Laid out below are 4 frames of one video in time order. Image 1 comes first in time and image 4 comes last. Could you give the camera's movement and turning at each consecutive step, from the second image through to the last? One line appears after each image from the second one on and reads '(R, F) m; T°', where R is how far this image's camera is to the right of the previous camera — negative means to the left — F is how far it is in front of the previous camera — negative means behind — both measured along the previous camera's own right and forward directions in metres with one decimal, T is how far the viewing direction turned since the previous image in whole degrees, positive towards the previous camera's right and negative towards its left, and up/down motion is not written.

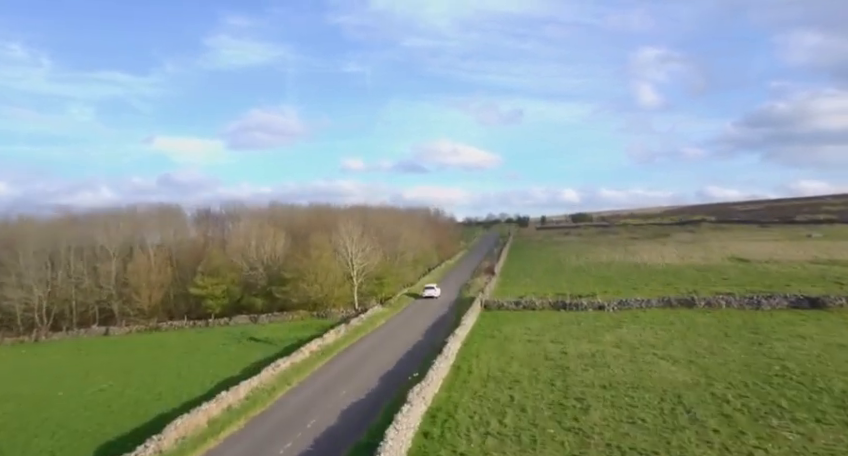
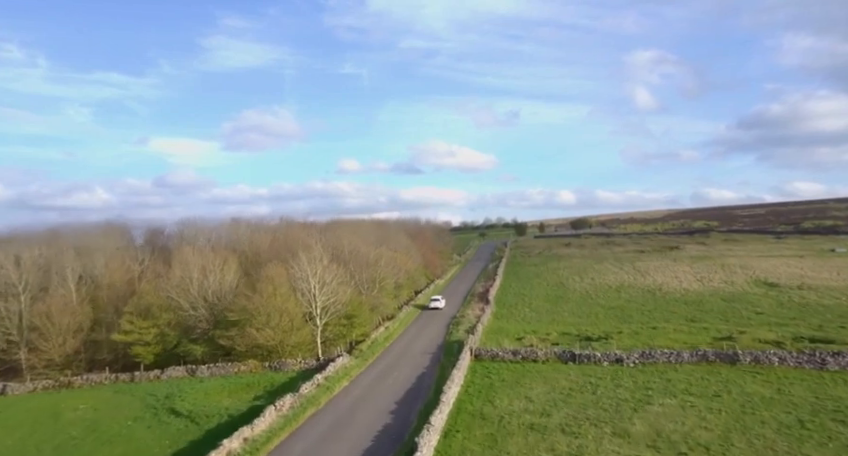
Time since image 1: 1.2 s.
(+1.2, +9.2) m; 0°
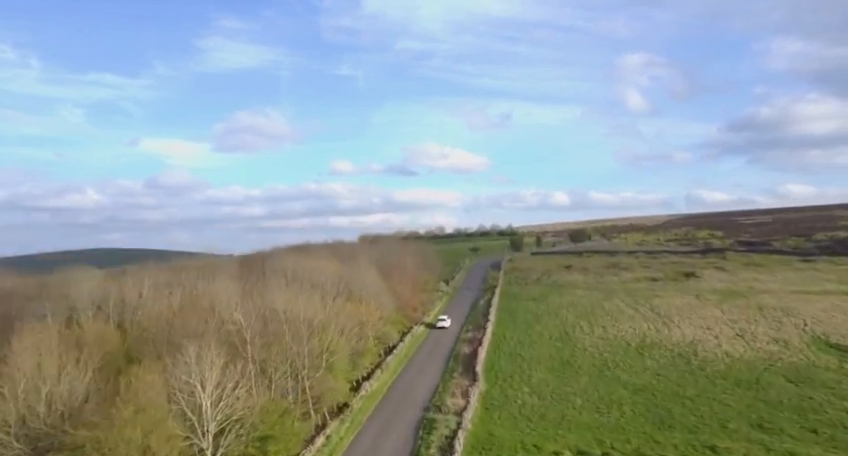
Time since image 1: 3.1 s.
(+2.0, +15.1) m; 0°
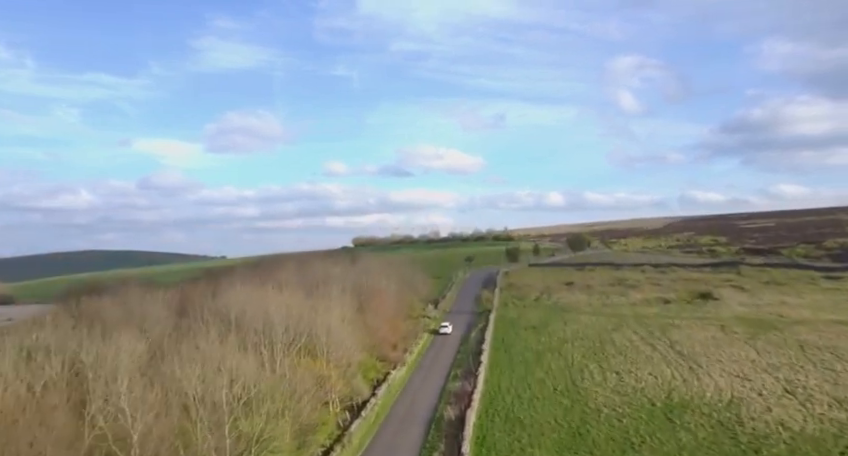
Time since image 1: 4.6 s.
(+1.4, +11.3) m; 0°
